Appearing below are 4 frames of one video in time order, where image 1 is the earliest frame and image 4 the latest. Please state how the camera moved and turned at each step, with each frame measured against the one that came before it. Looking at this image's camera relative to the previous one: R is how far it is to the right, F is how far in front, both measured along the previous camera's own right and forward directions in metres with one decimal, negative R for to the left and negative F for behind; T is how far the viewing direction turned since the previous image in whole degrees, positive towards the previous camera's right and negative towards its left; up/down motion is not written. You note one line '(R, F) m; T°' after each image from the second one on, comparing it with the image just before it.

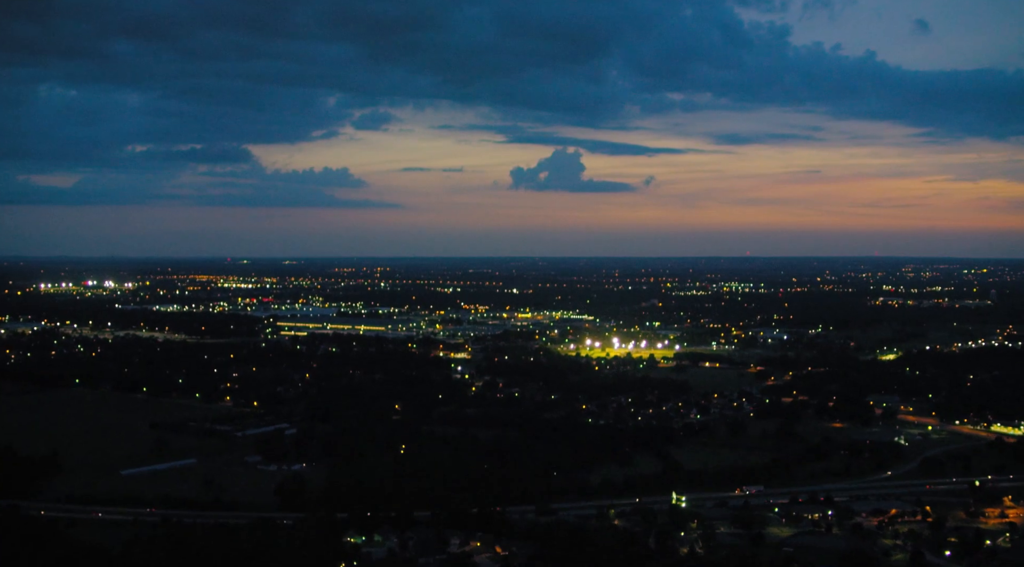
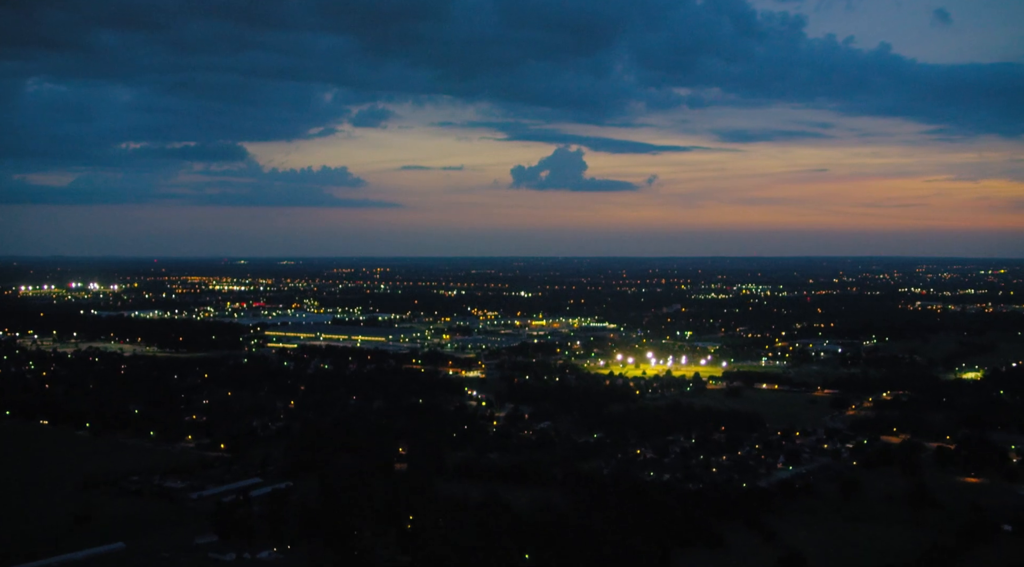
(-0.6, +5.4) m; 0°
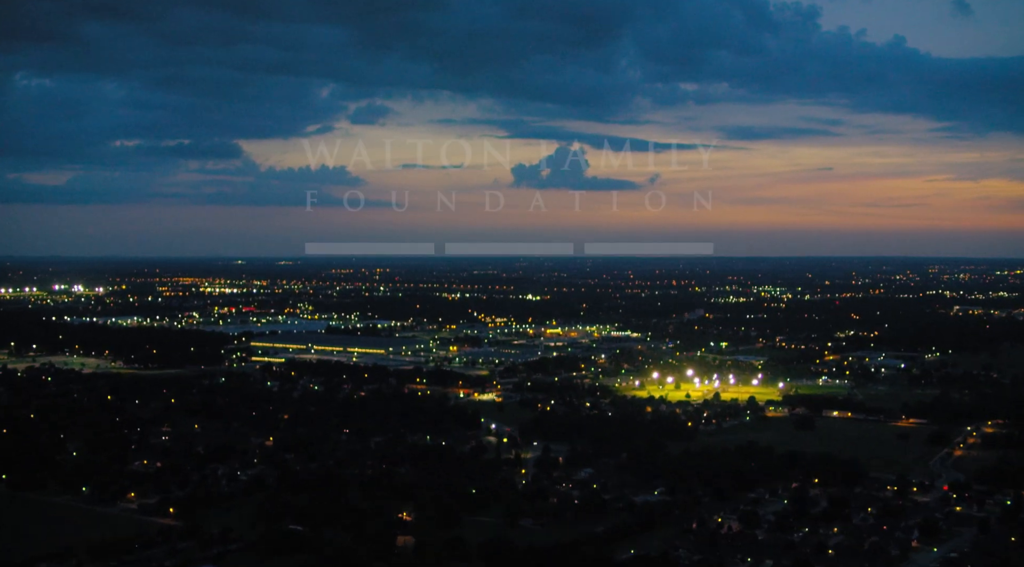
(-0.5, +4.9) m; 0°
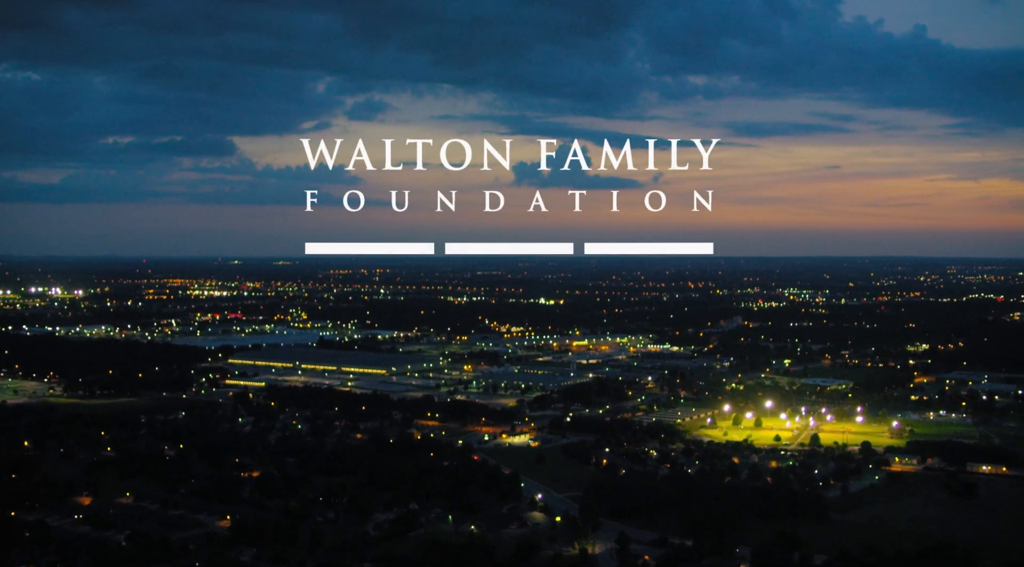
(-0.7, +6.5) m; 0°
